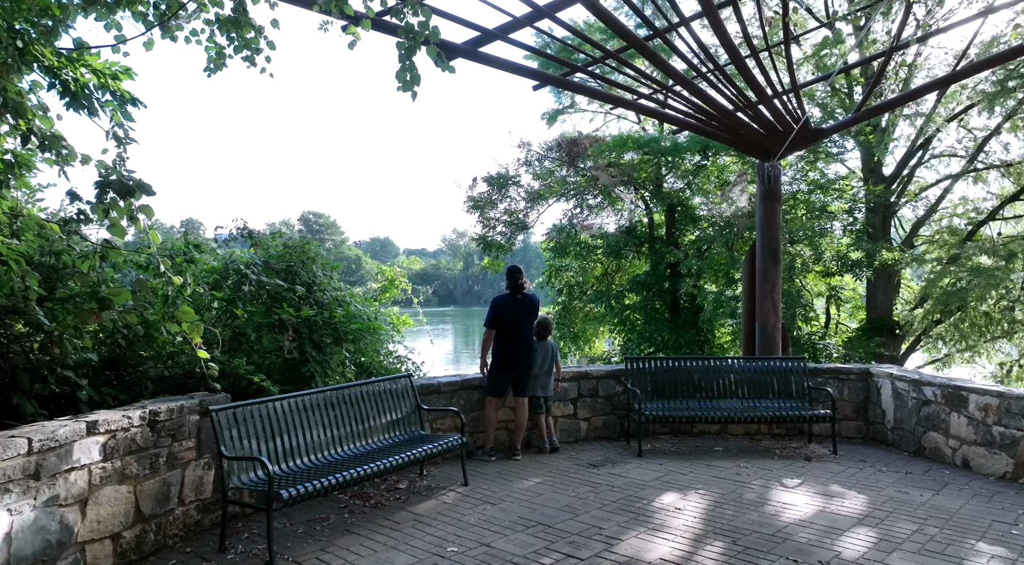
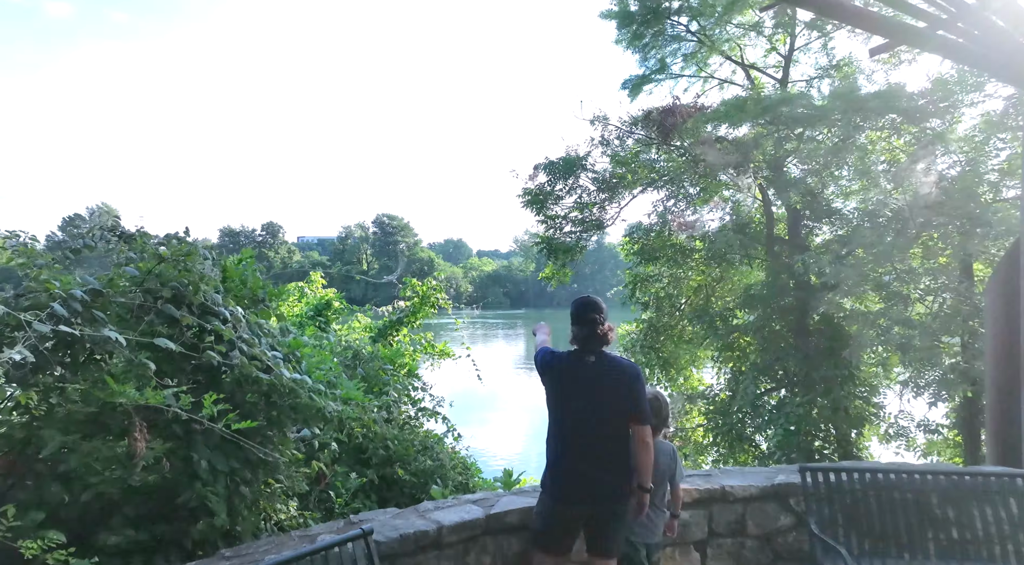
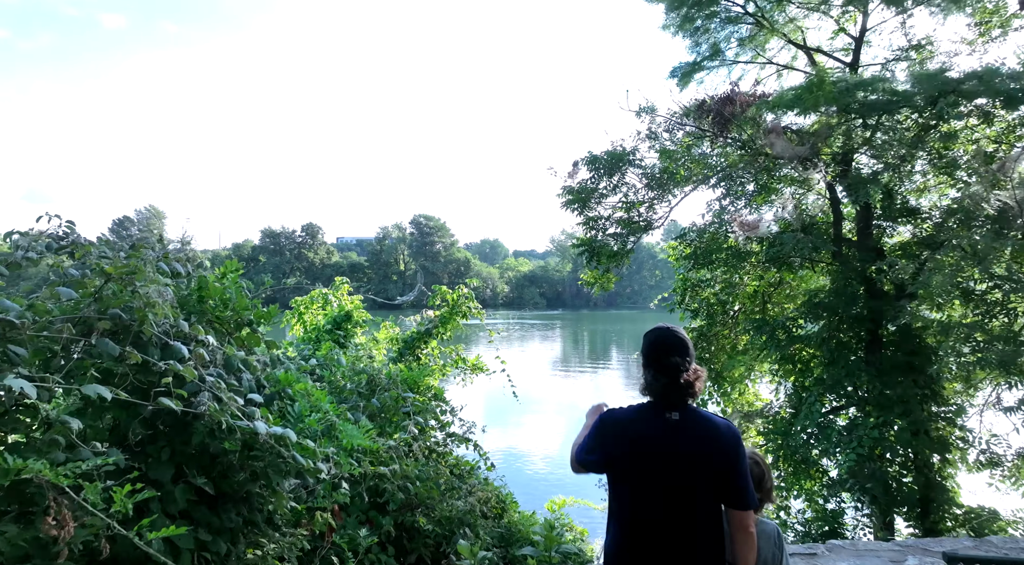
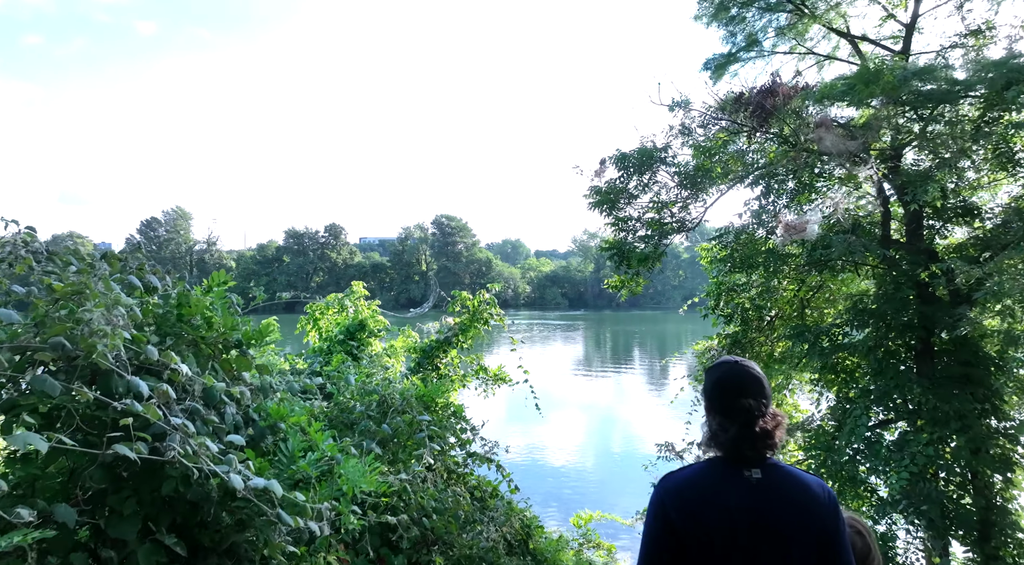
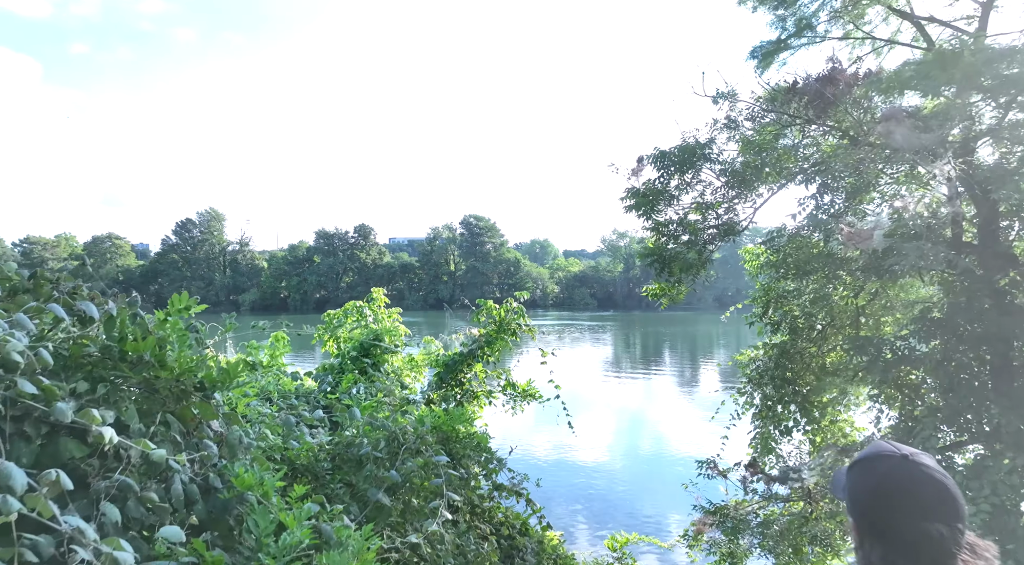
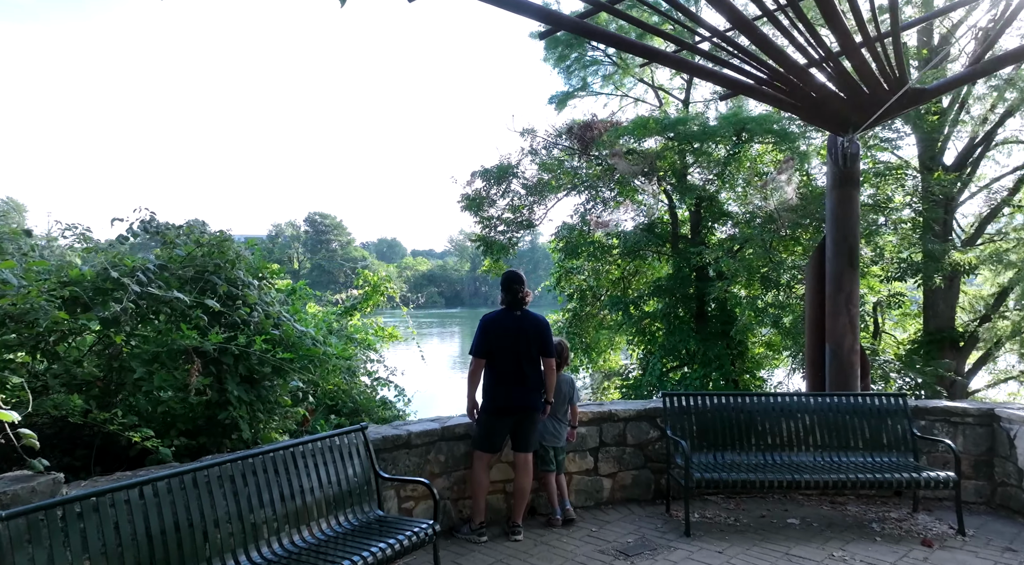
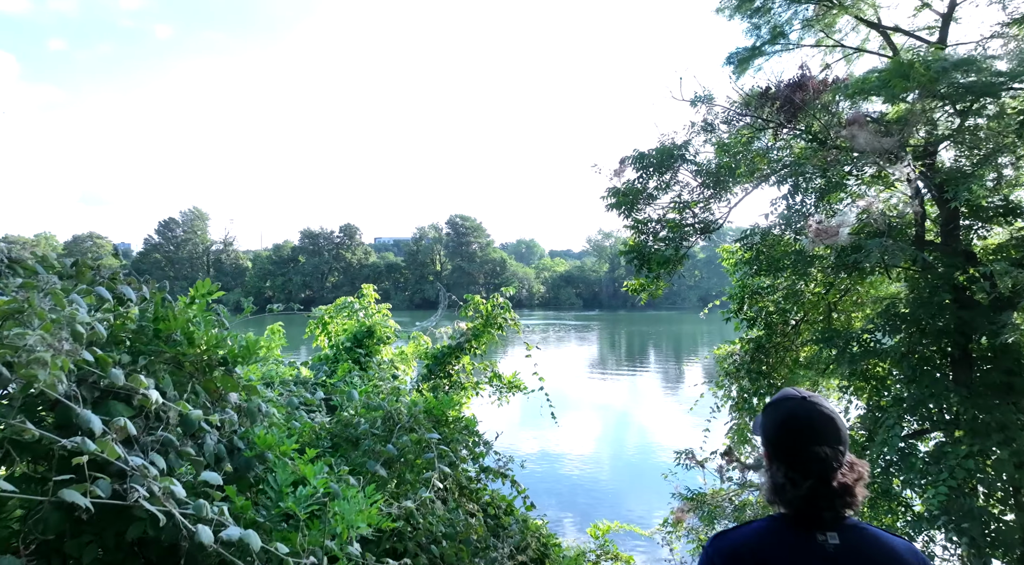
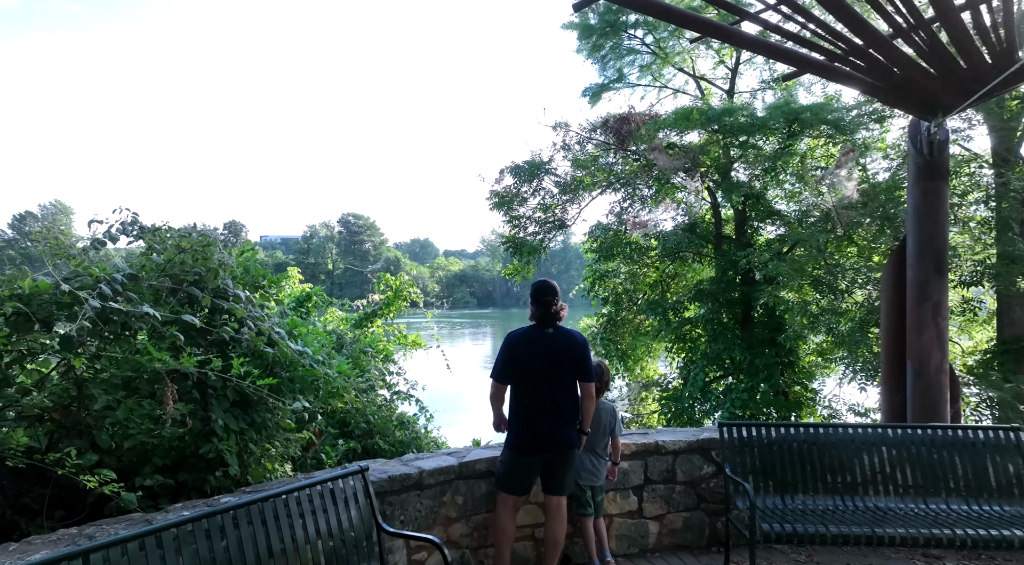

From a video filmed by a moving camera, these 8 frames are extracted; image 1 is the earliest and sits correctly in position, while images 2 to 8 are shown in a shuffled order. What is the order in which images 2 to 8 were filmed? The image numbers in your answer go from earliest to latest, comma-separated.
6, 8, 2, 3, 4, 7, 5
